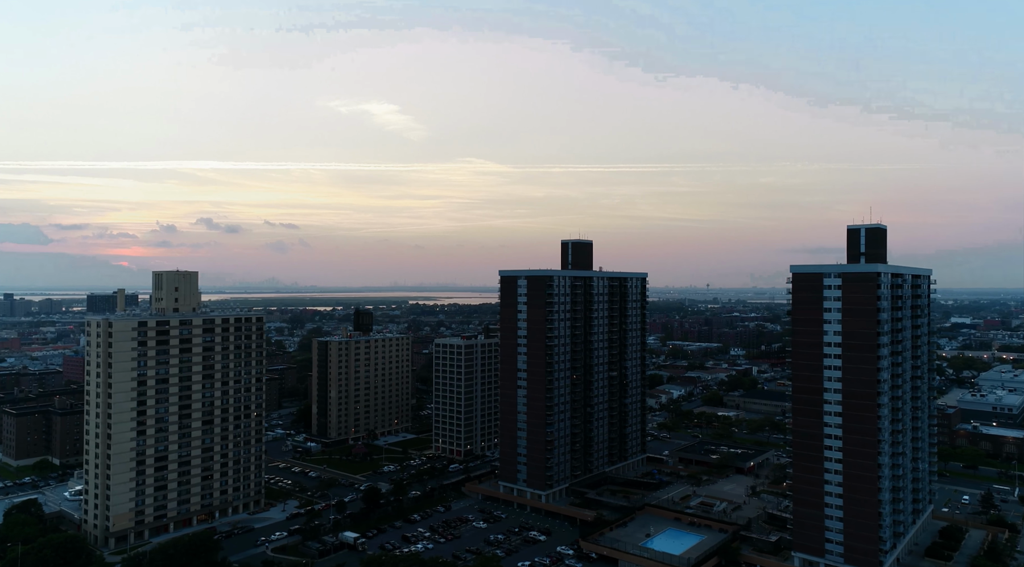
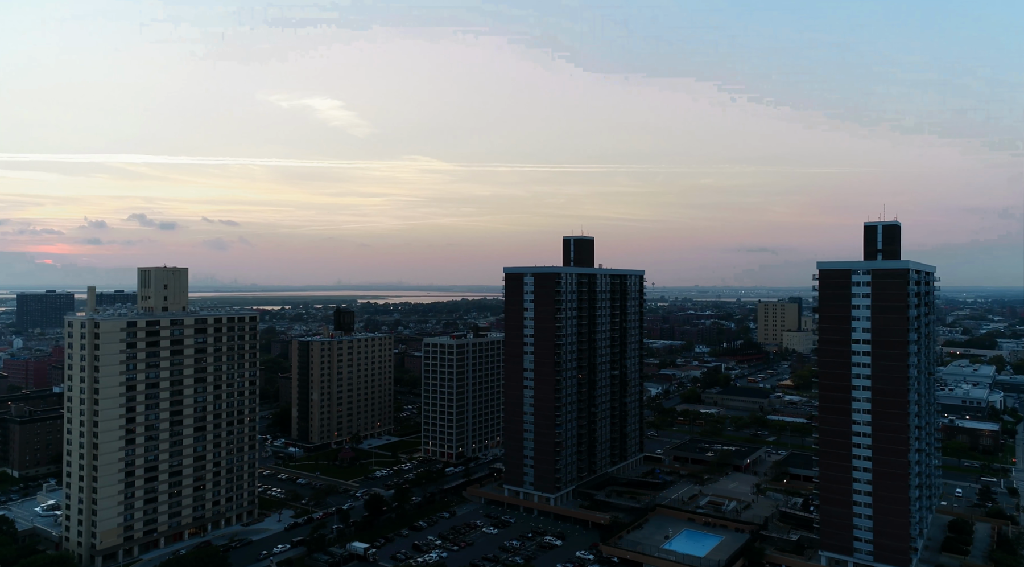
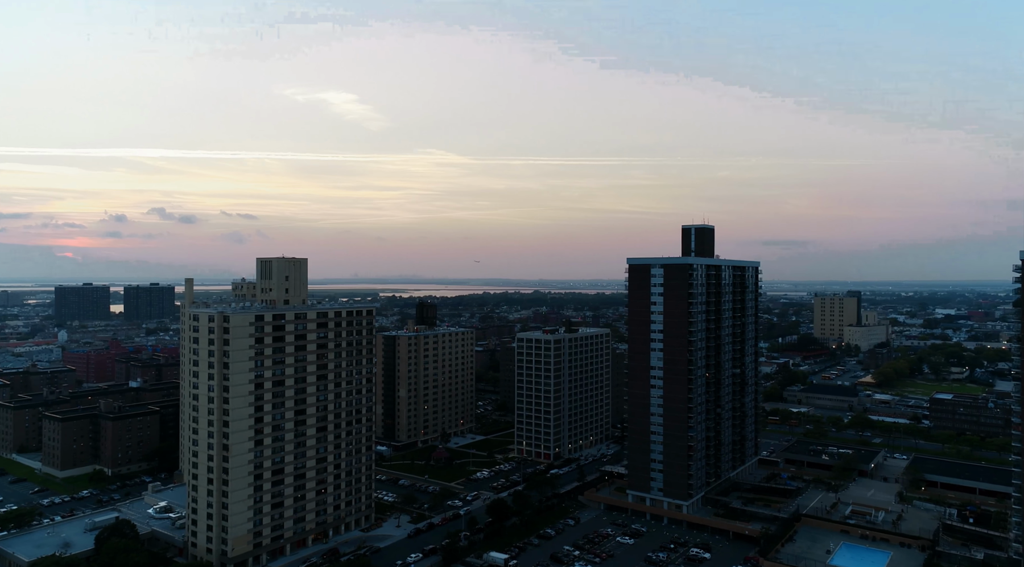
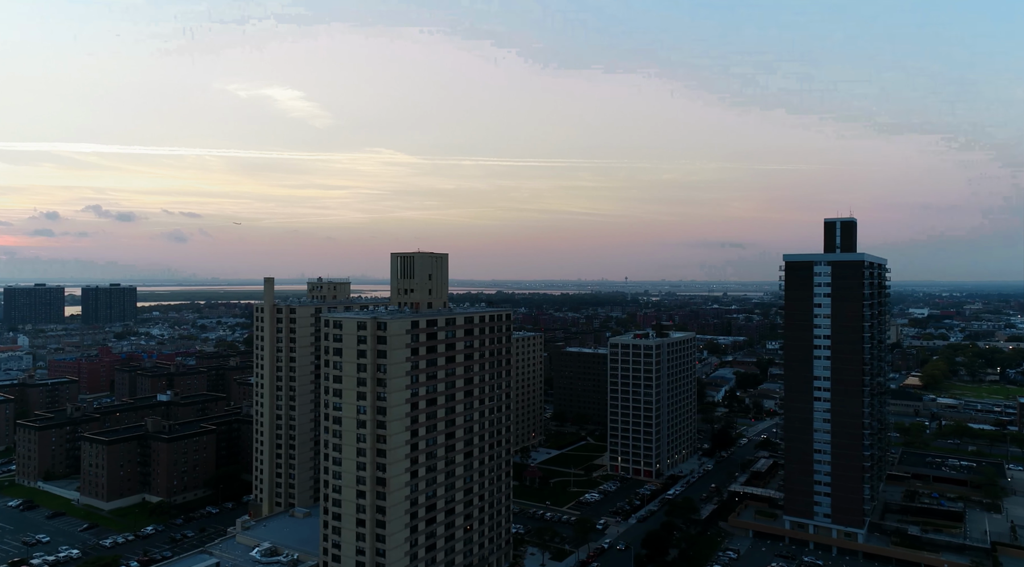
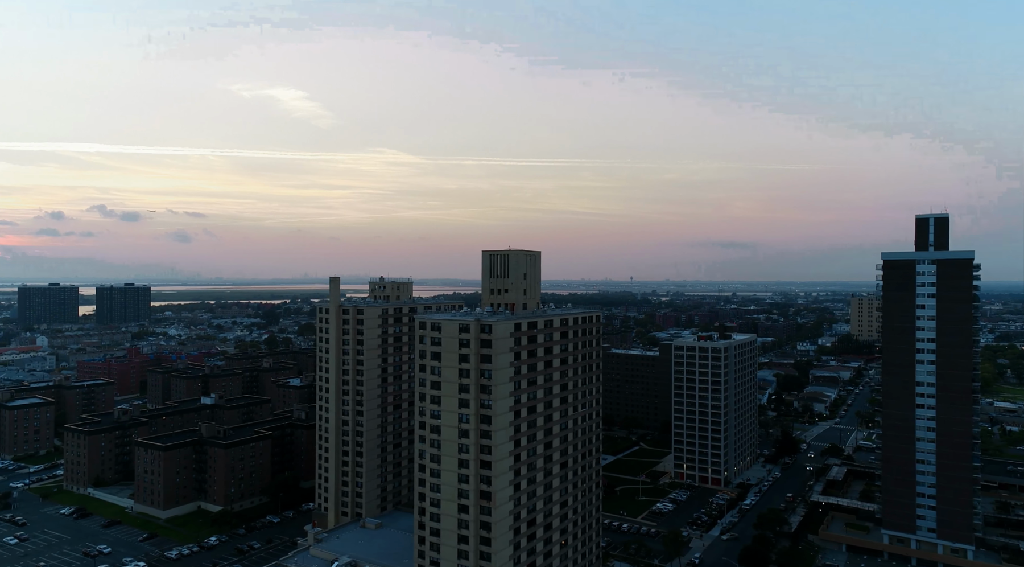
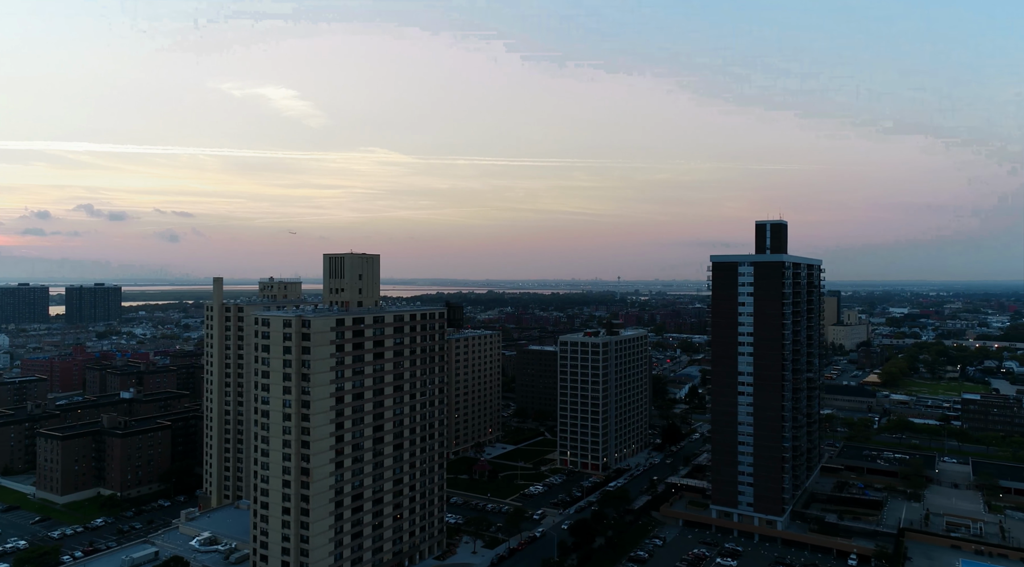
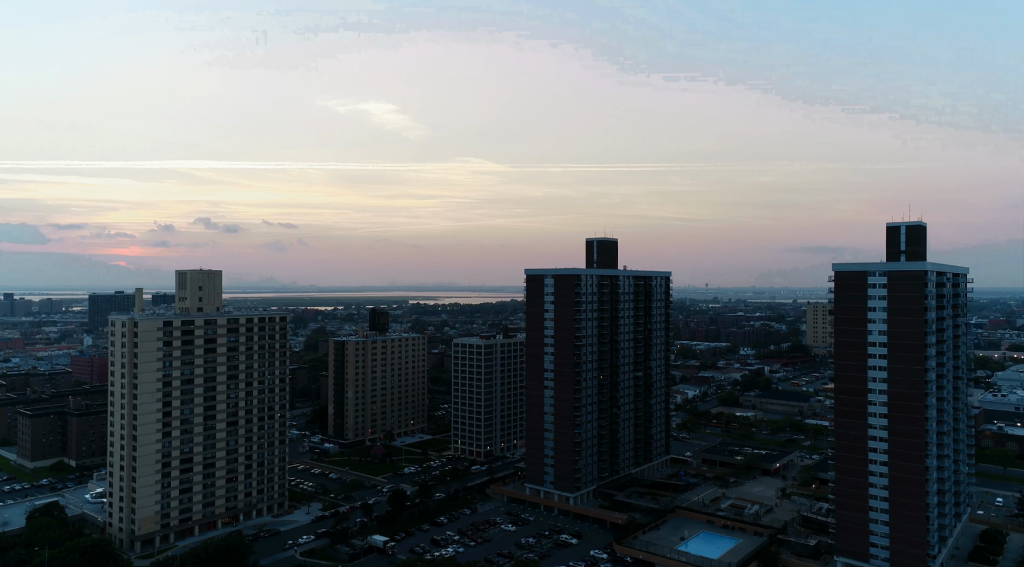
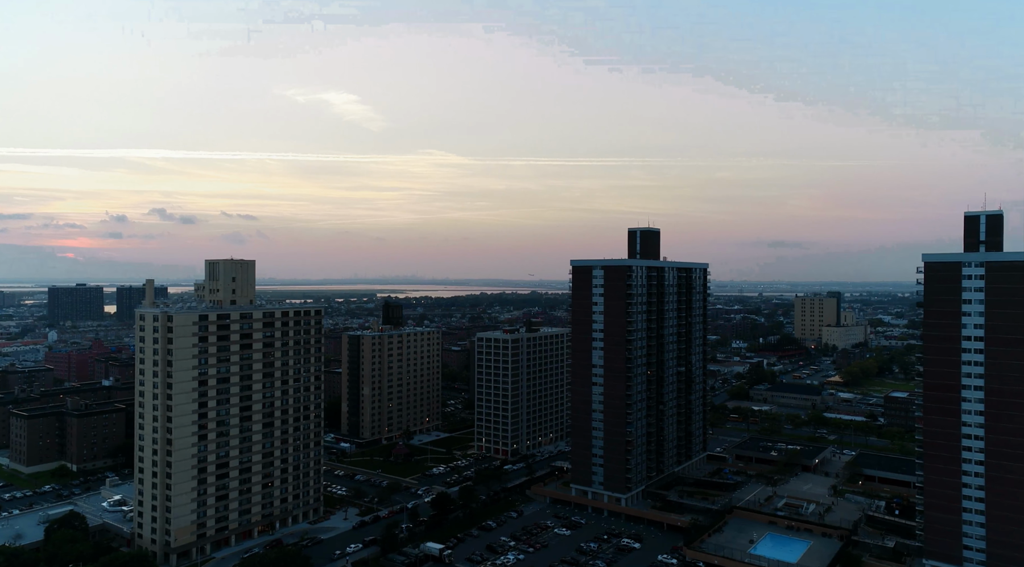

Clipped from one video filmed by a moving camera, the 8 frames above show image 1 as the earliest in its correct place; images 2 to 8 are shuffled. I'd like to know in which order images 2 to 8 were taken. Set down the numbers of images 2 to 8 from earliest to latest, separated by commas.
7, 2, 8, 3, 6, 4, 5
